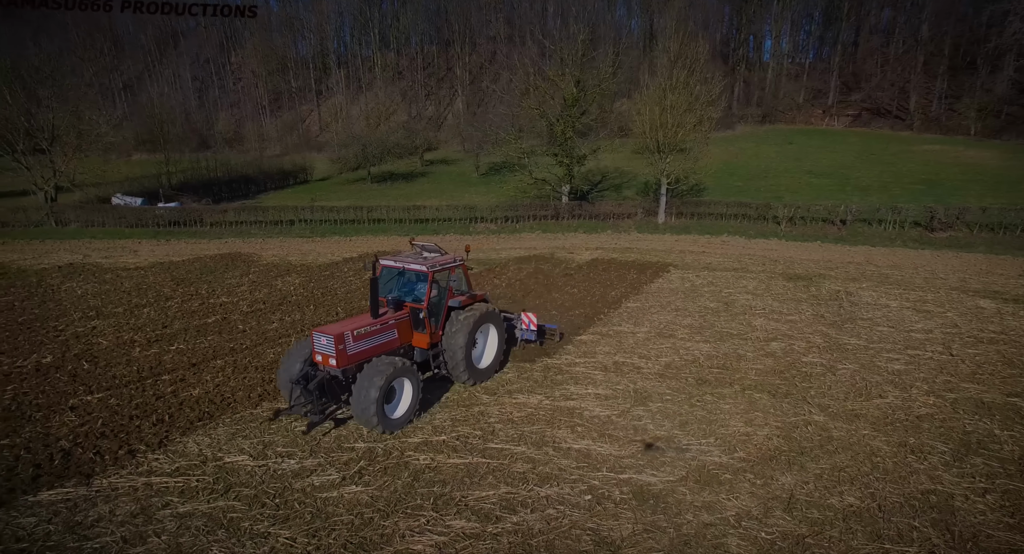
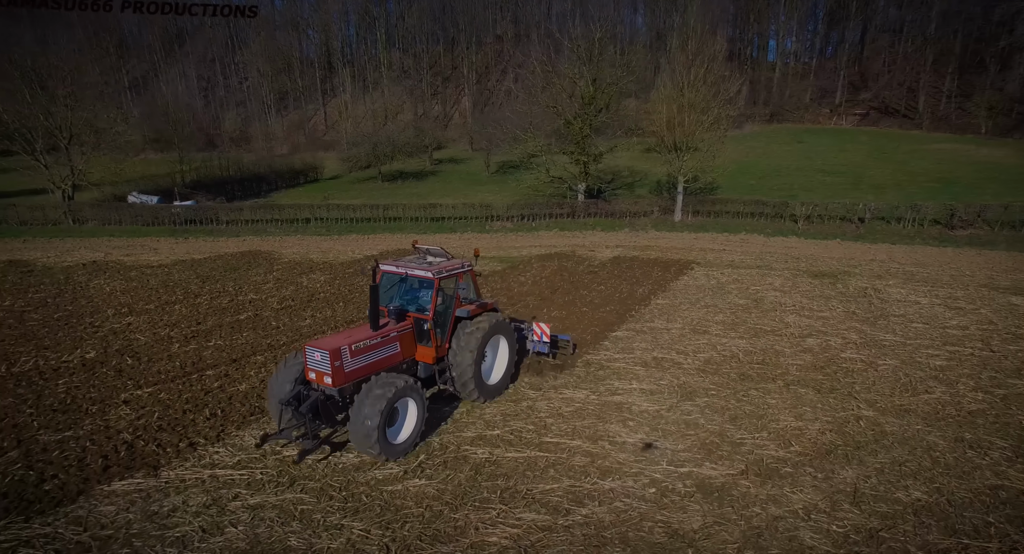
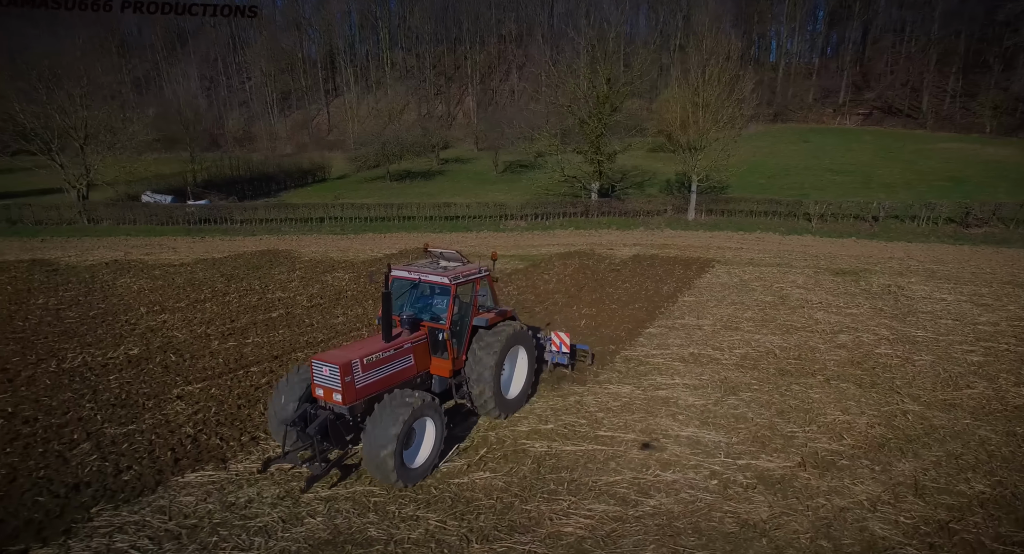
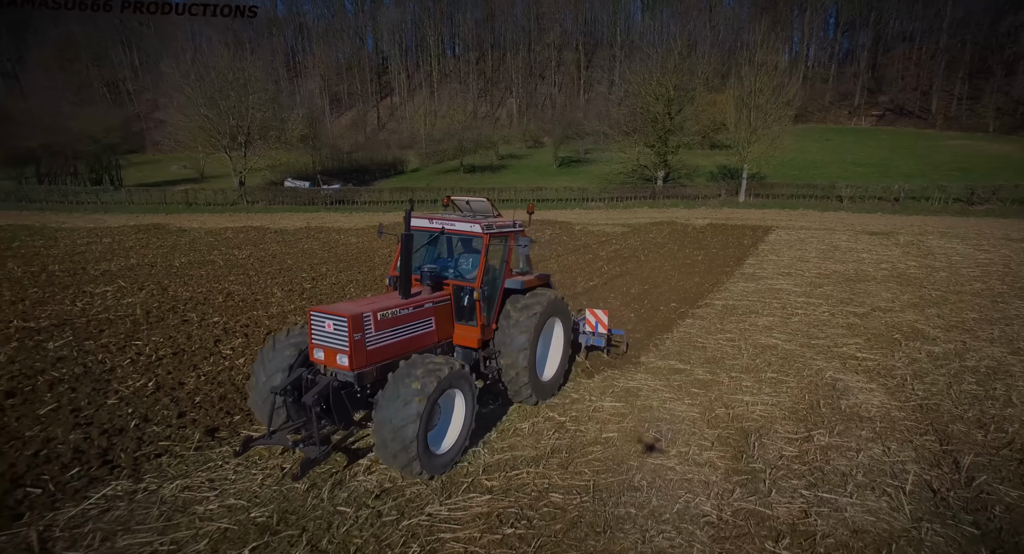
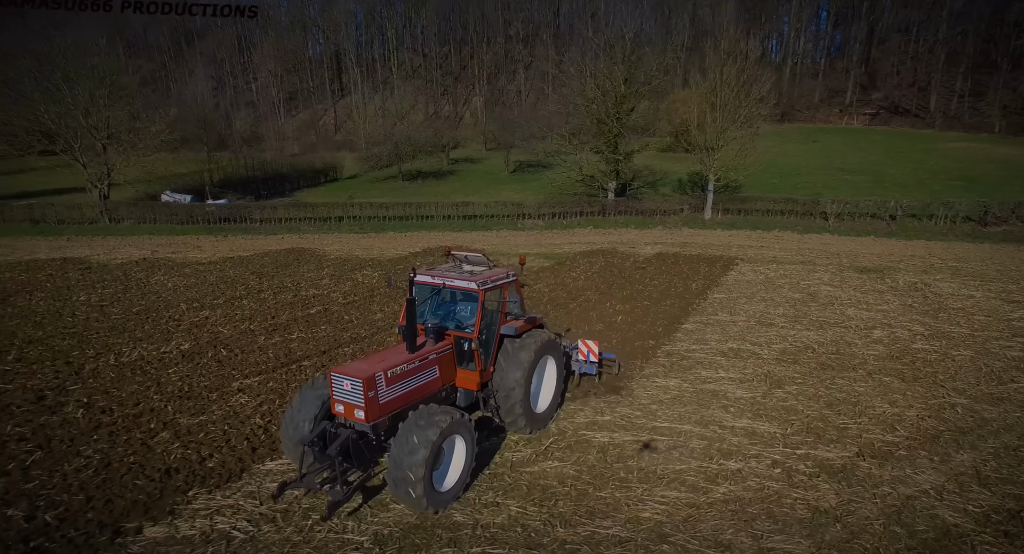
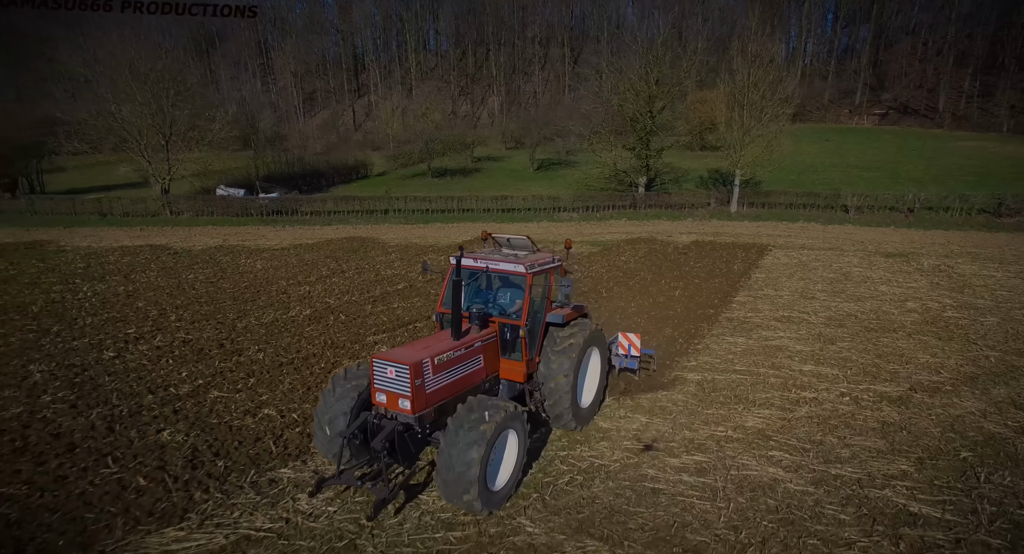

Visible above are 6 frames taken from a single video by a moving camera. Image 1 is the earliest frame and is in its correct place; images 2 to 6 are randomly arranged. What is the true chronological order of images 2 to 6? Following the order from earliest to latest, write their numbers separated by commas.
2, 3, 5, 6, 4
